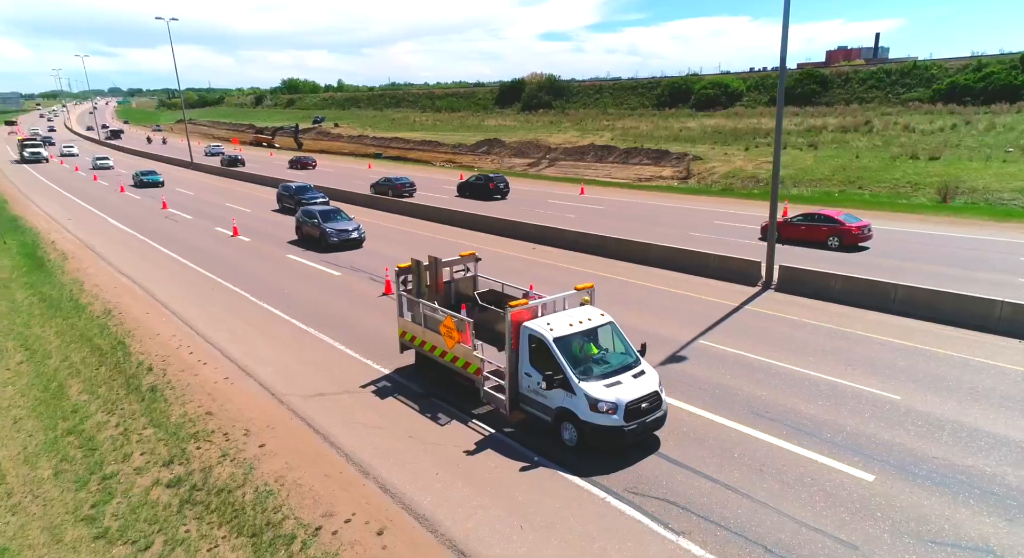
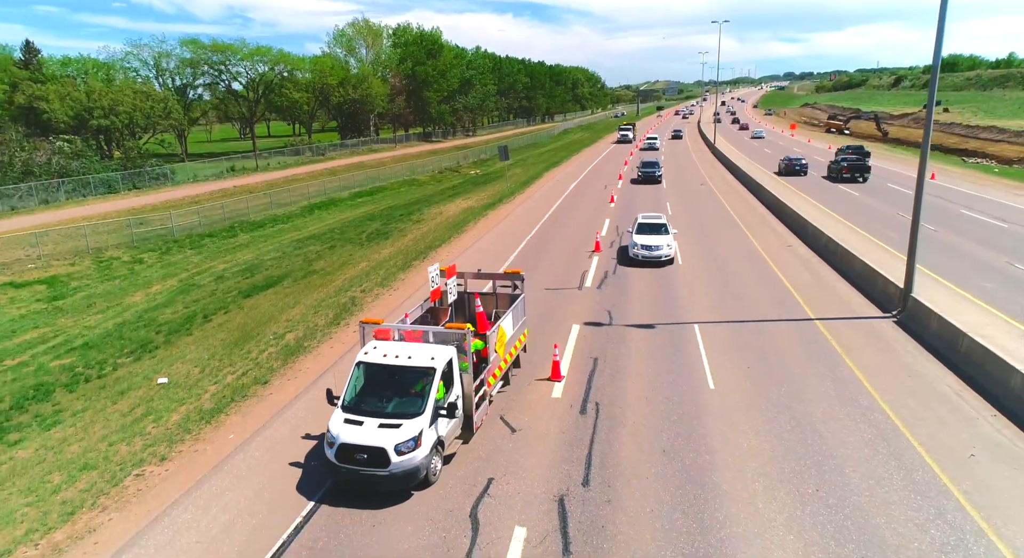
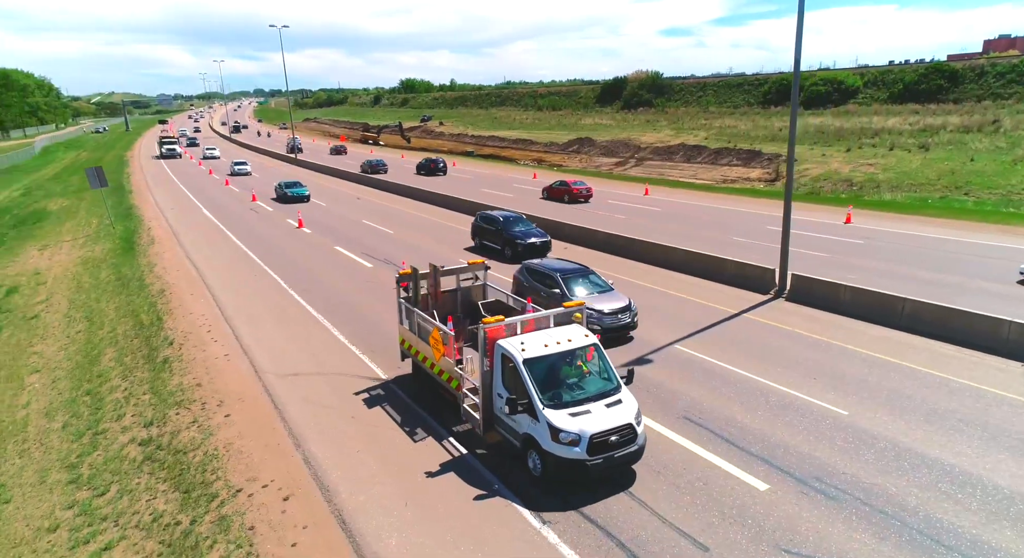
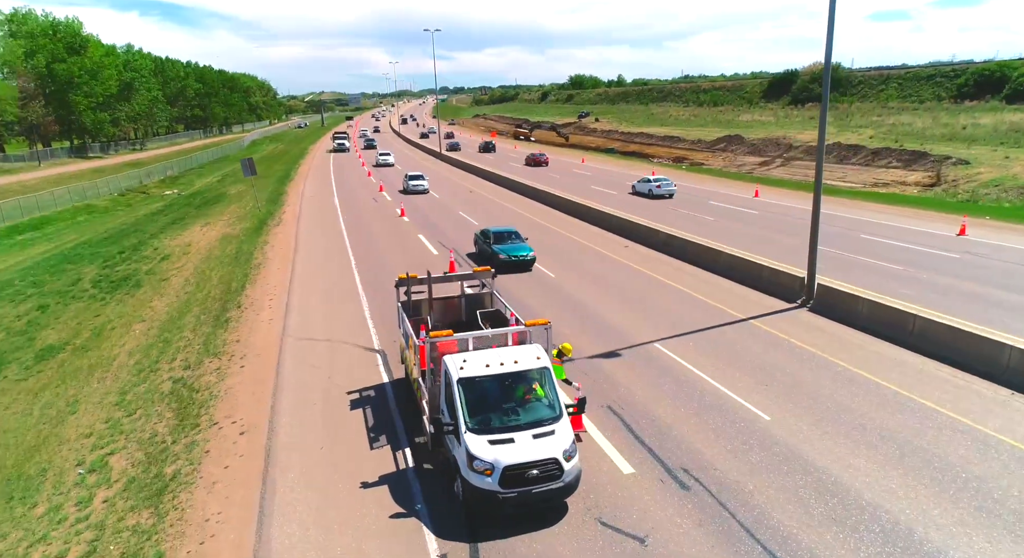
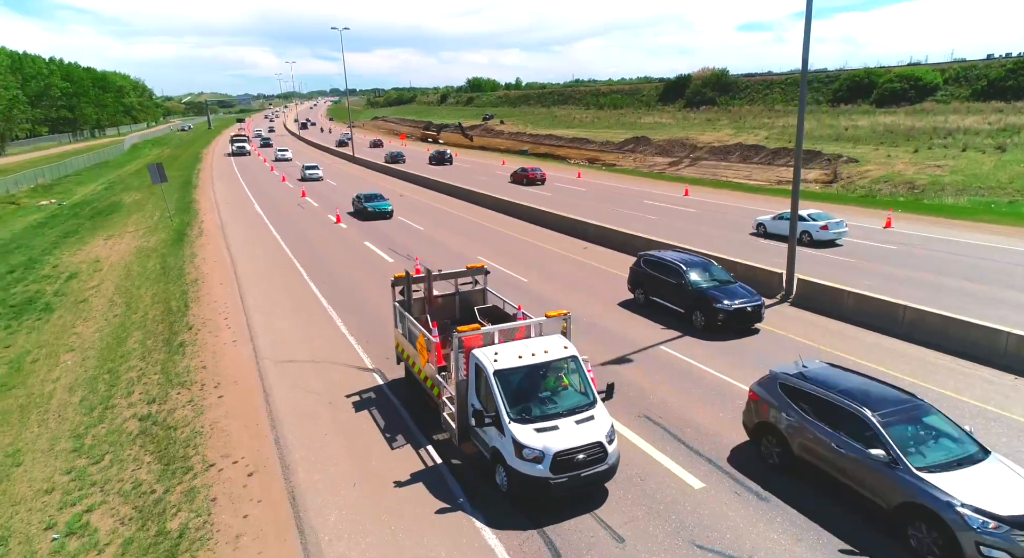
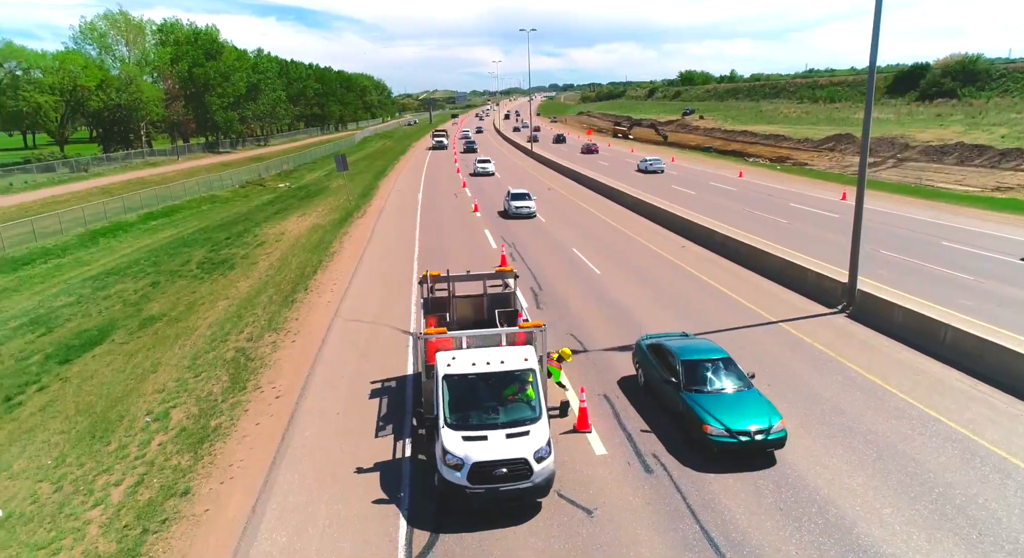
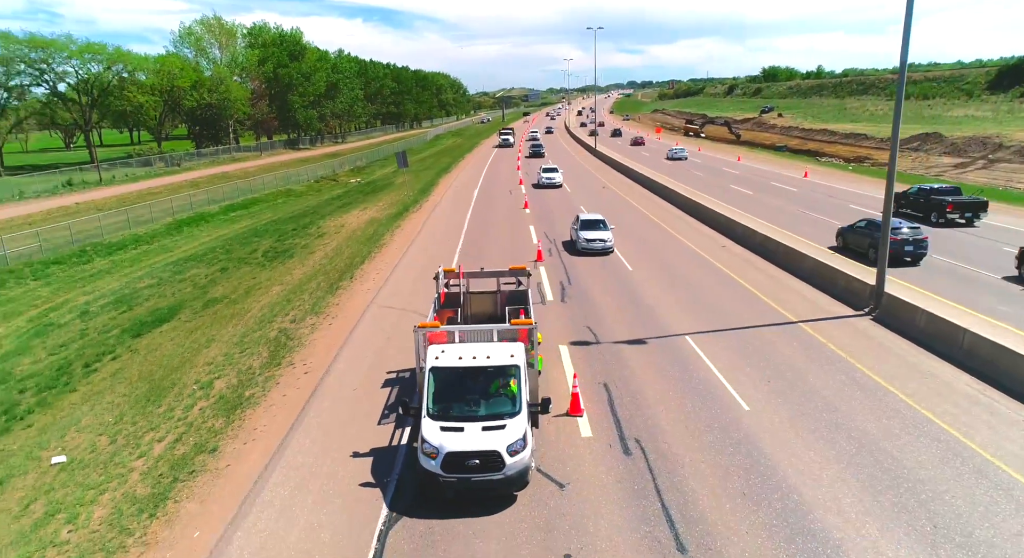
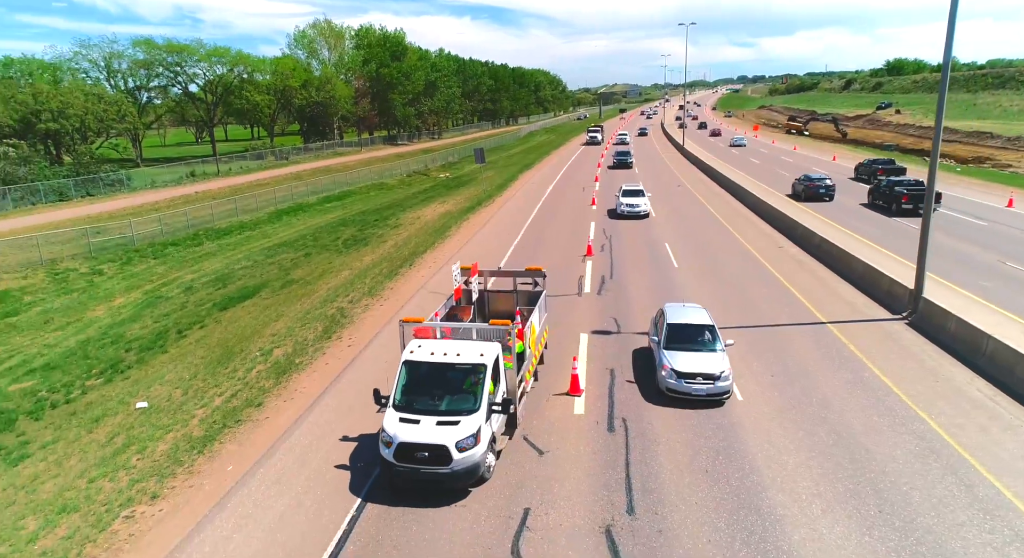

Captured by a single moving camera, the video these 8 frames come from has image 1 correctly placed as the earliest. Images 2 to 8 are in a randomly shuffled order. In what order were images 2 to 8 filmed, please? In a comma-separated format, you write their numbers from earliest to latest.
3, 5, 4, 6, 7, 8, 2
